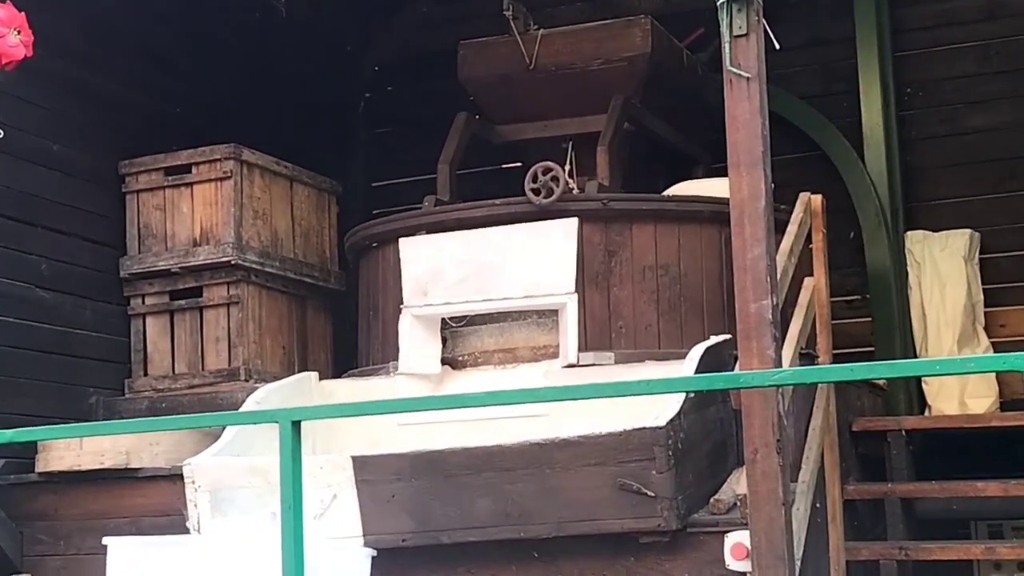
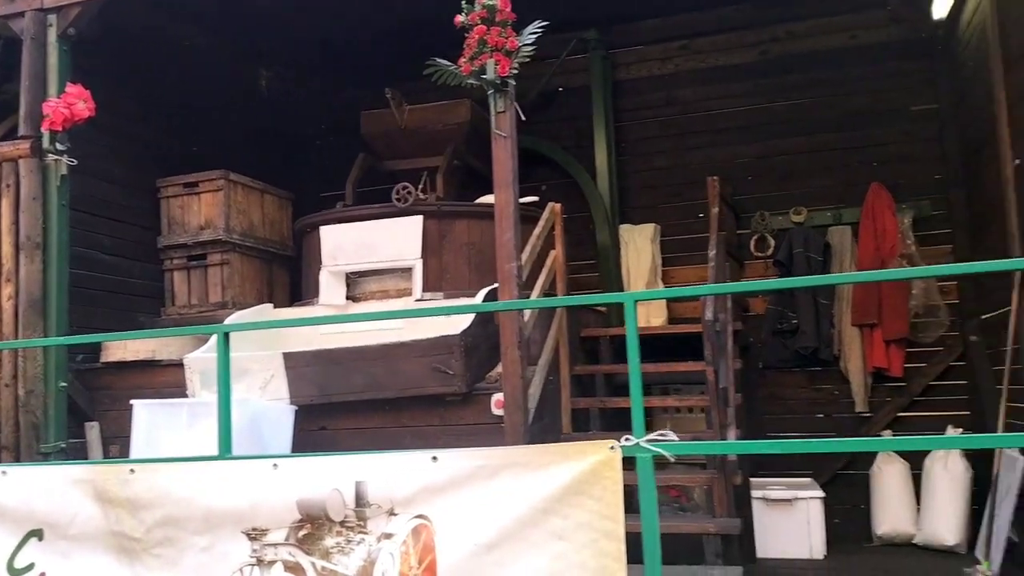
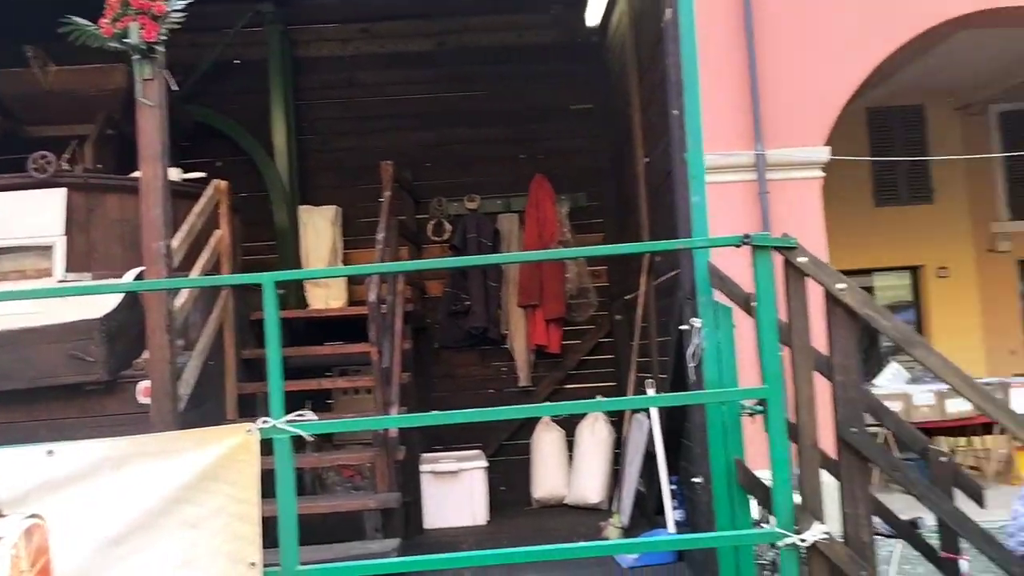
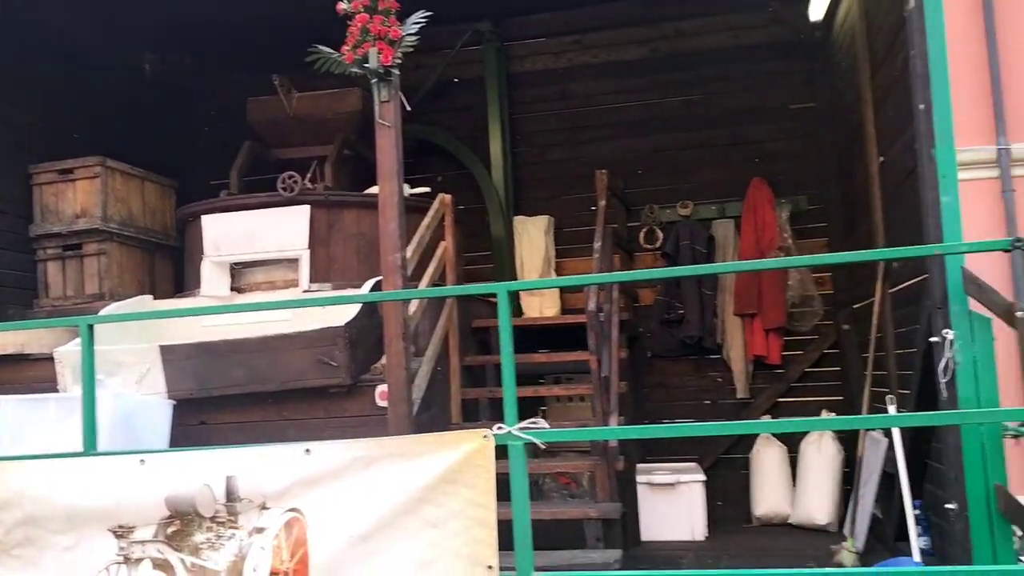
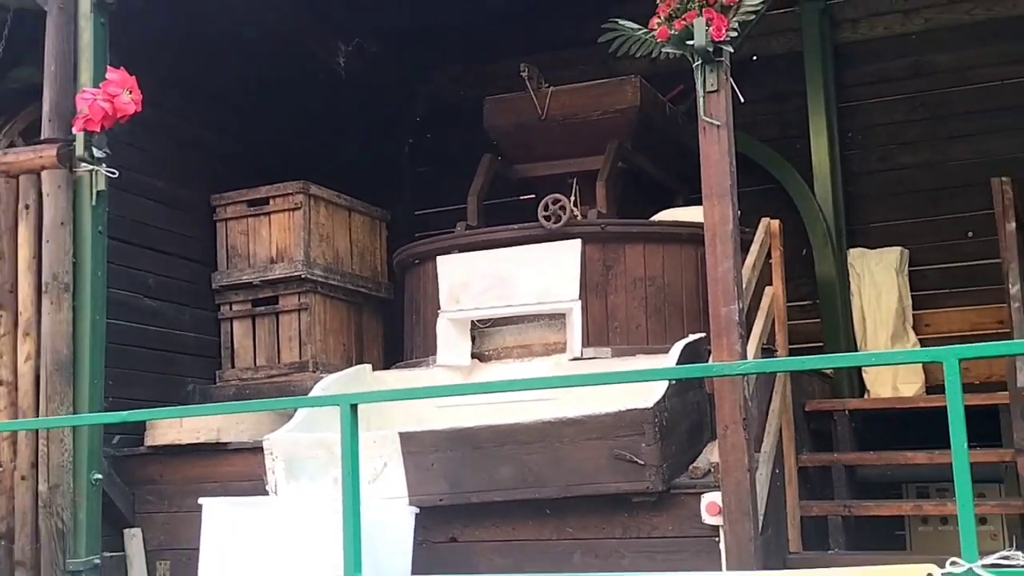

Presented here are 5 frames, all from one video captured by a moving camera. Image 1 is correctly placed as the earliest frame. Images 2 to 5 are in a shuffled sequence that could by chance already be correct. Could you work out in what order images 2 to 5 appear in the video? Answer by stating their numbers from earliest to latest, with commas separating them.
5, 2, 4, 3
